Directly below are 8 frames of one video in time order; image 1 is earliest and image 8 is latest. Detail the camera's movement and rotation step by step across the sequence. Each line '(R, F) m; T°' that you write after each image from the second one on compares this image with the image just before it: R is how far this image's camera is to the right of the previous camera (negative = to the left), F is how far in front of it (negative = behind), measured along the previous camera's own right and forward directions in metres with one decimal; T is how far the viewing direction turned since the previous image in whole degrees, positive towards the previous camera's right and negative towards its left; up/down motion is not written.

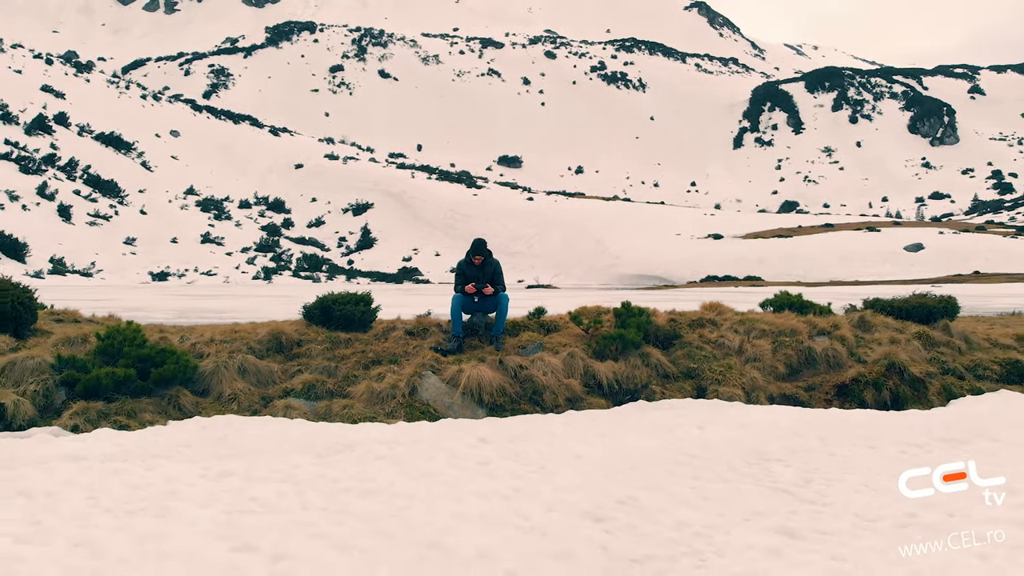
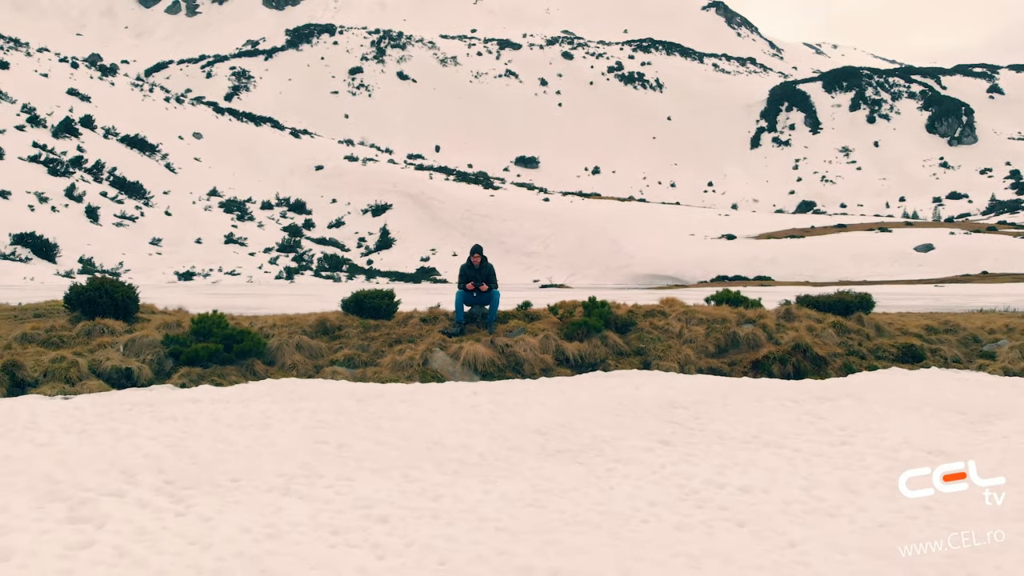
(+0.1, -0.8) m; -1°
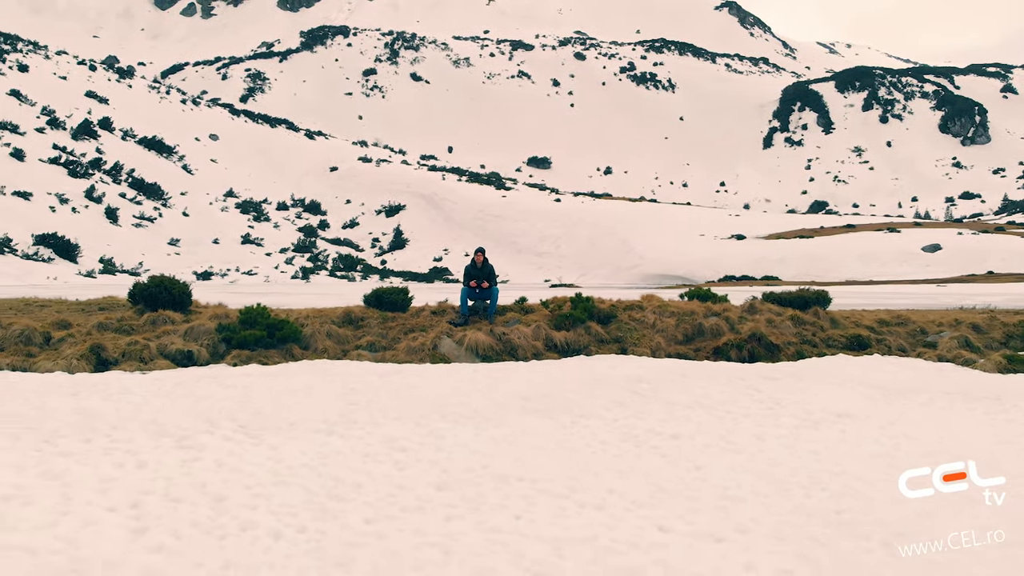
(+0.1, -0.6) m; -1°
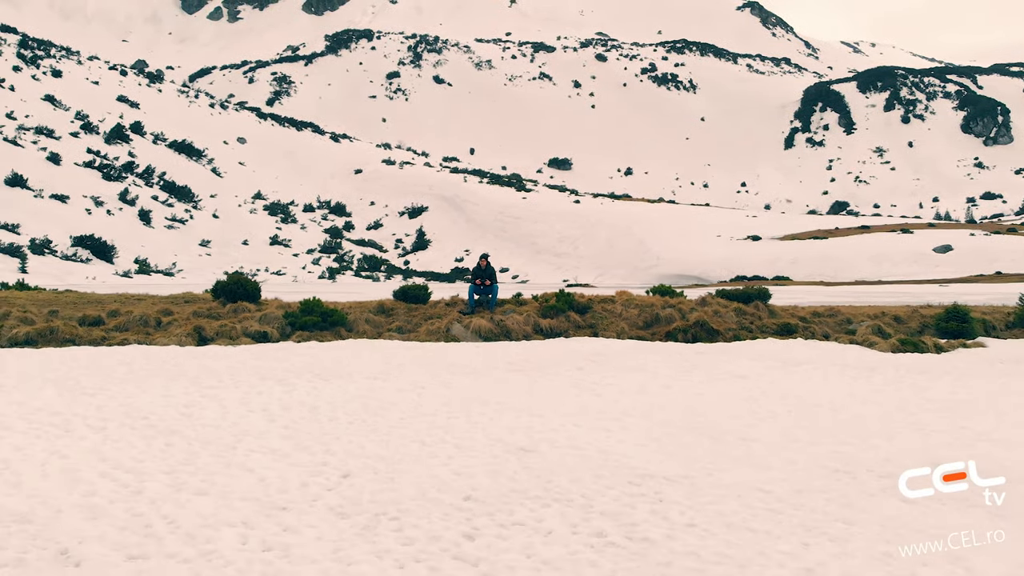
(+0.1, -1.1) m; -1°
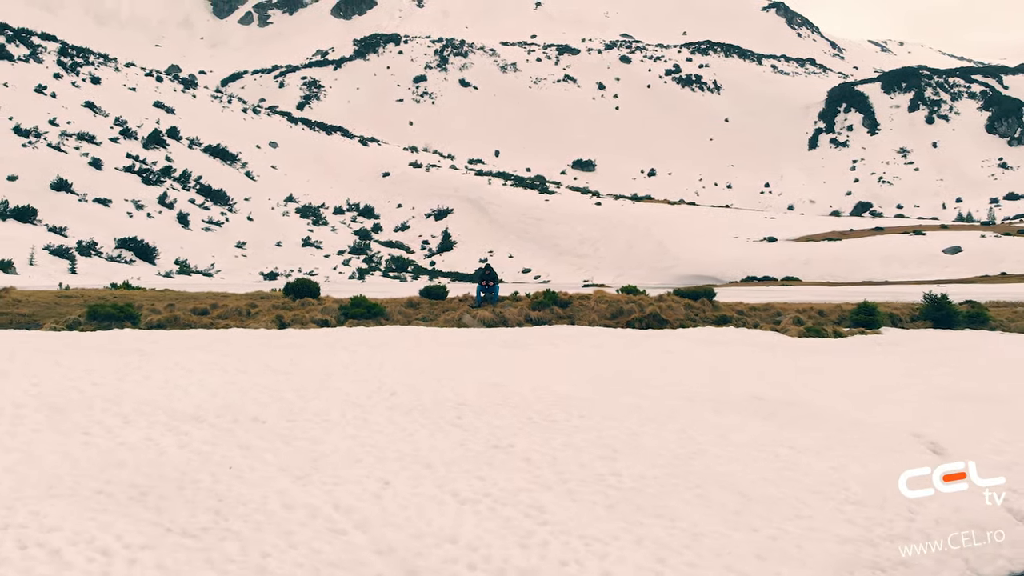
(+0.2, -1.6) m; -2°
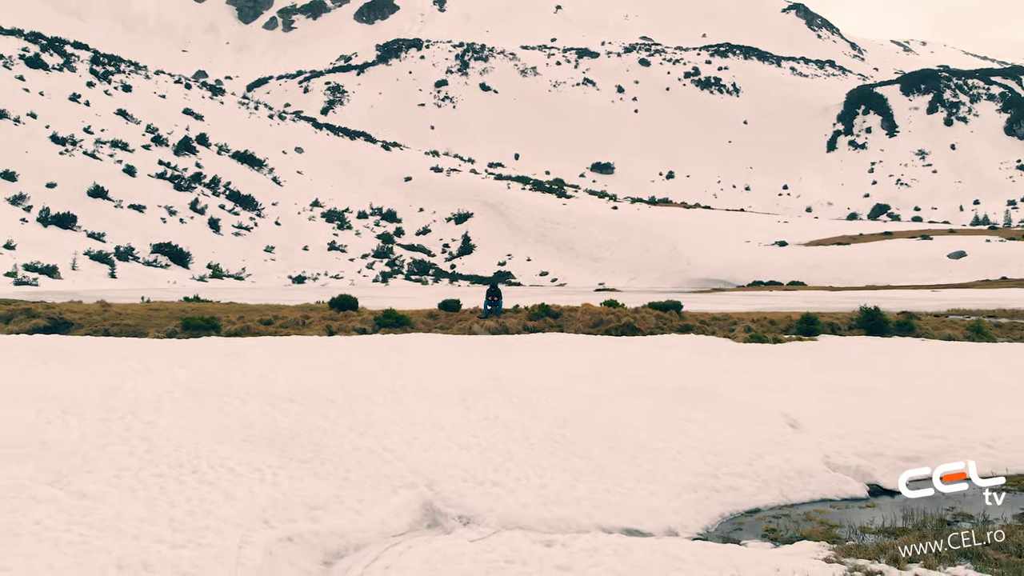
(+0.2, -1.6) m; -1°
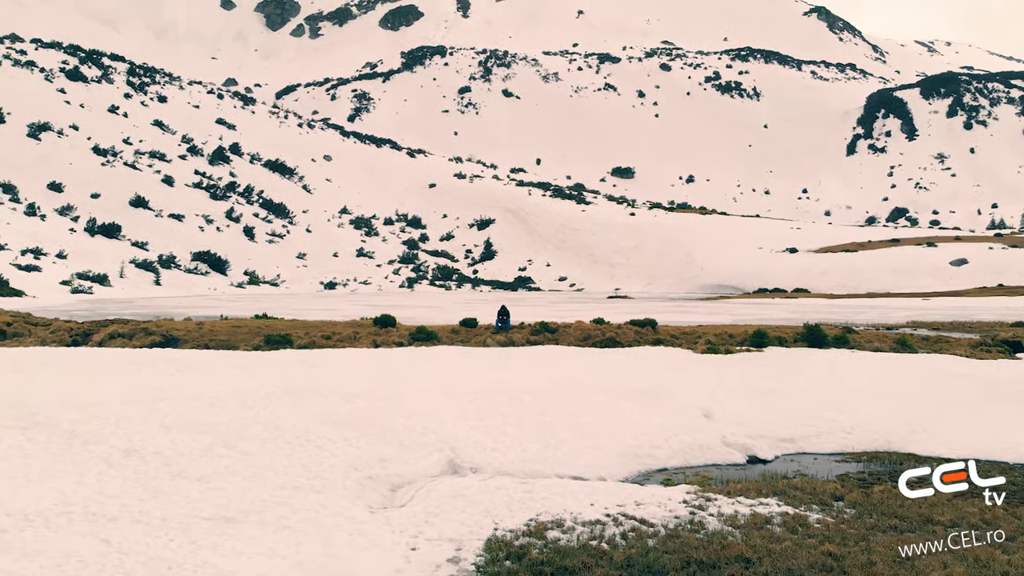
(+0.2, -2.2) m; -1°
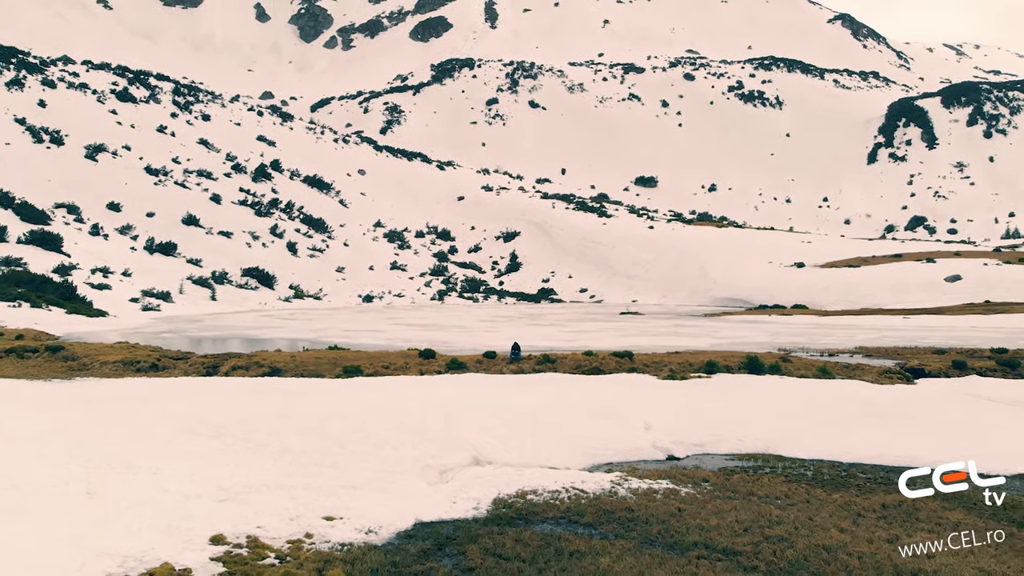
(+0.3, -3.6) m; -2°
